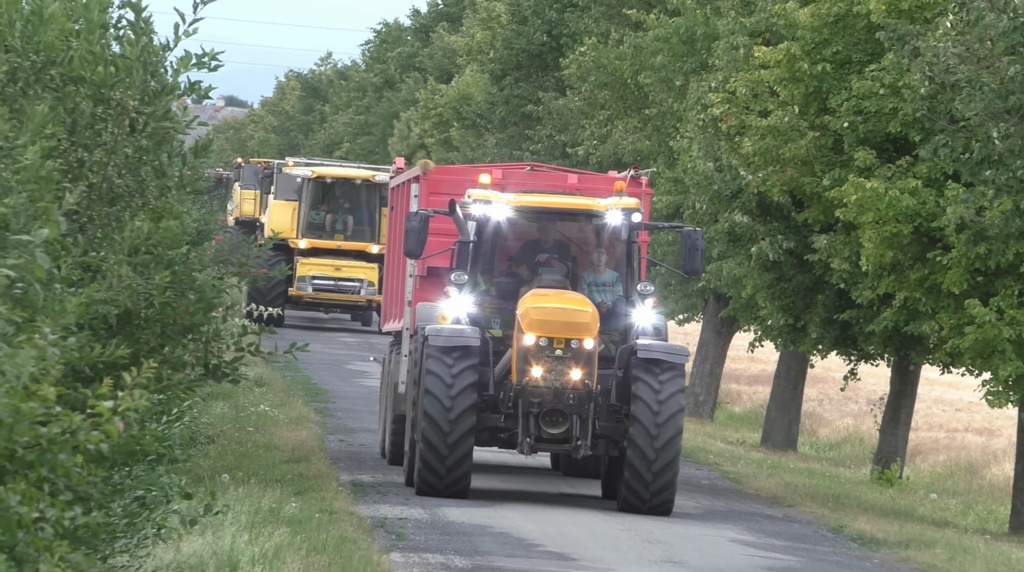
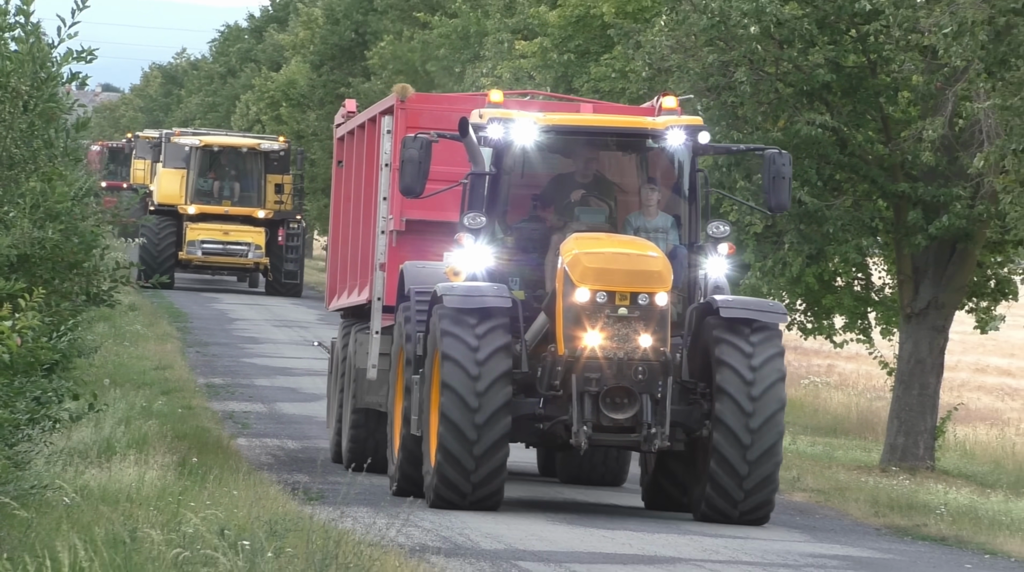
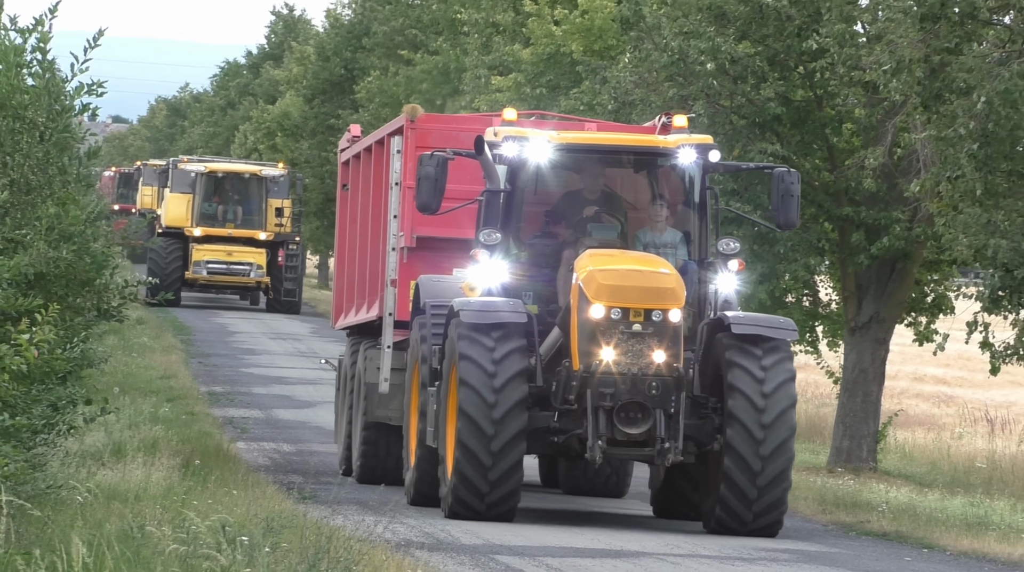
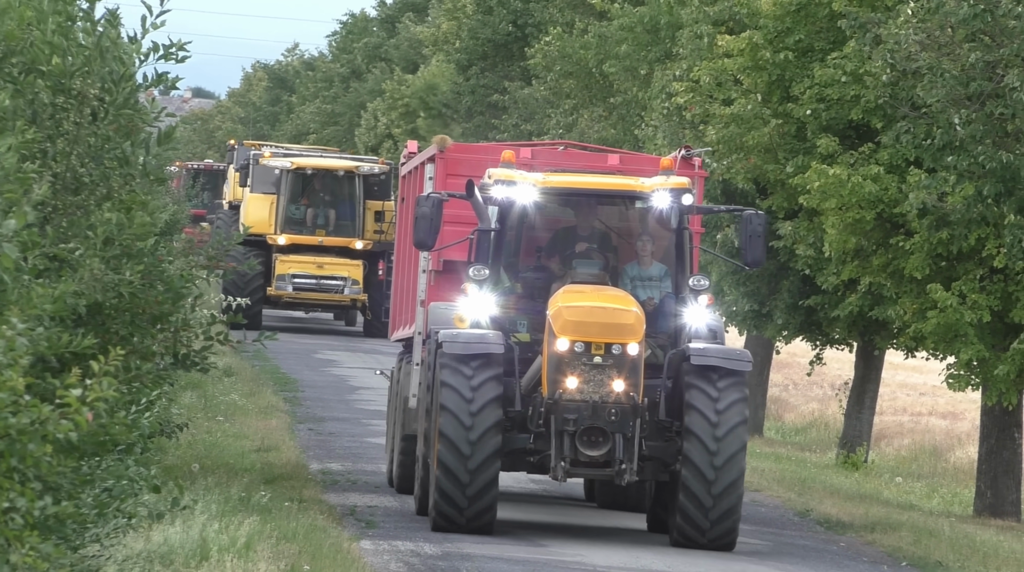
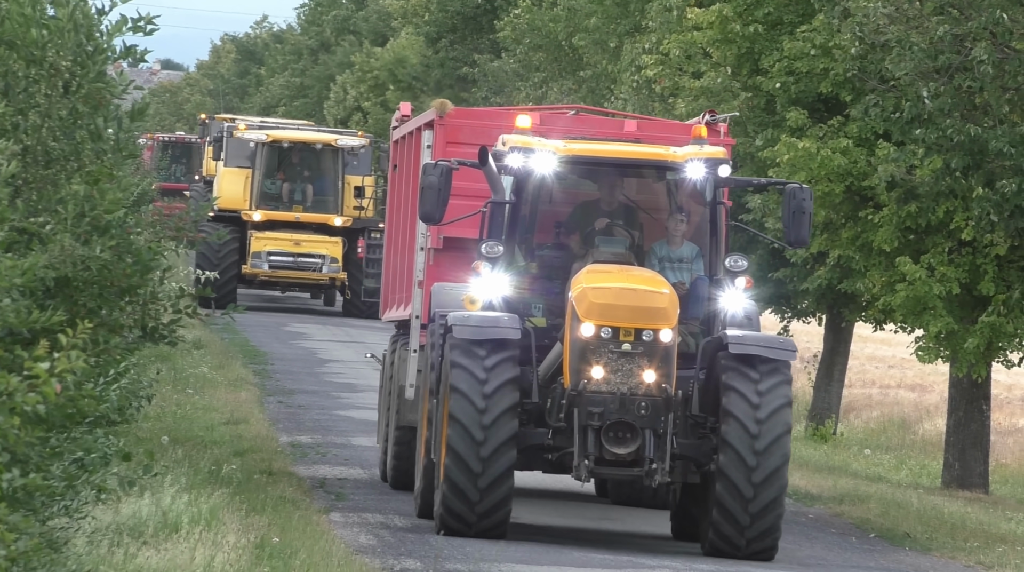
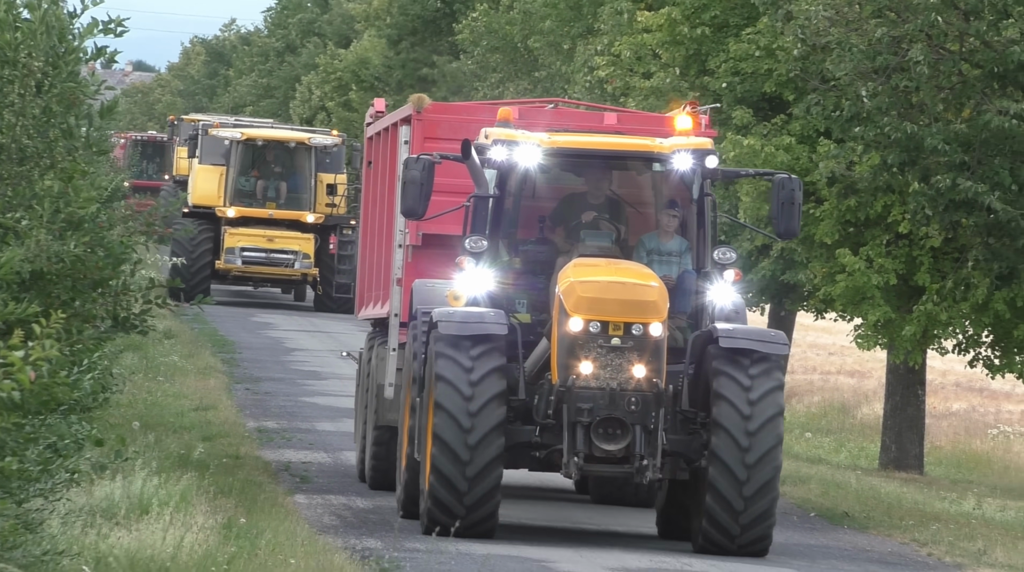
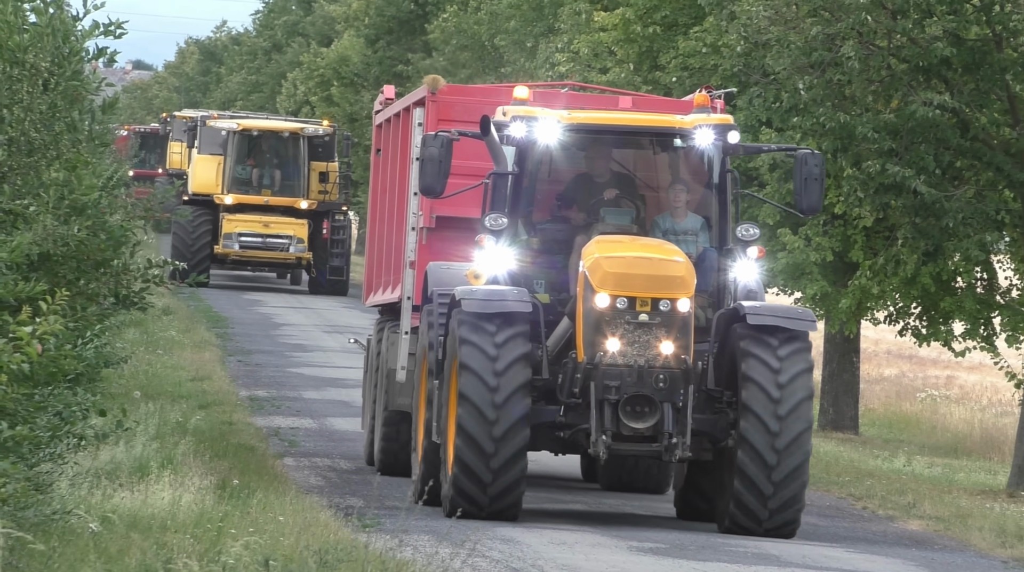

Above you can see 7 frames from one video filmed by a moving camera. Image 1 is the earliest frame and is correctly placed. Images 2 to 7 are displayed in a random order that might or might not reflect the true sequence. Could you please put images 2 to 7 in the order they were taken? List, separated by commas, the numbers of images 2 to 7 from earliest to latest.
4, 5, 6, 7, 2, 3
